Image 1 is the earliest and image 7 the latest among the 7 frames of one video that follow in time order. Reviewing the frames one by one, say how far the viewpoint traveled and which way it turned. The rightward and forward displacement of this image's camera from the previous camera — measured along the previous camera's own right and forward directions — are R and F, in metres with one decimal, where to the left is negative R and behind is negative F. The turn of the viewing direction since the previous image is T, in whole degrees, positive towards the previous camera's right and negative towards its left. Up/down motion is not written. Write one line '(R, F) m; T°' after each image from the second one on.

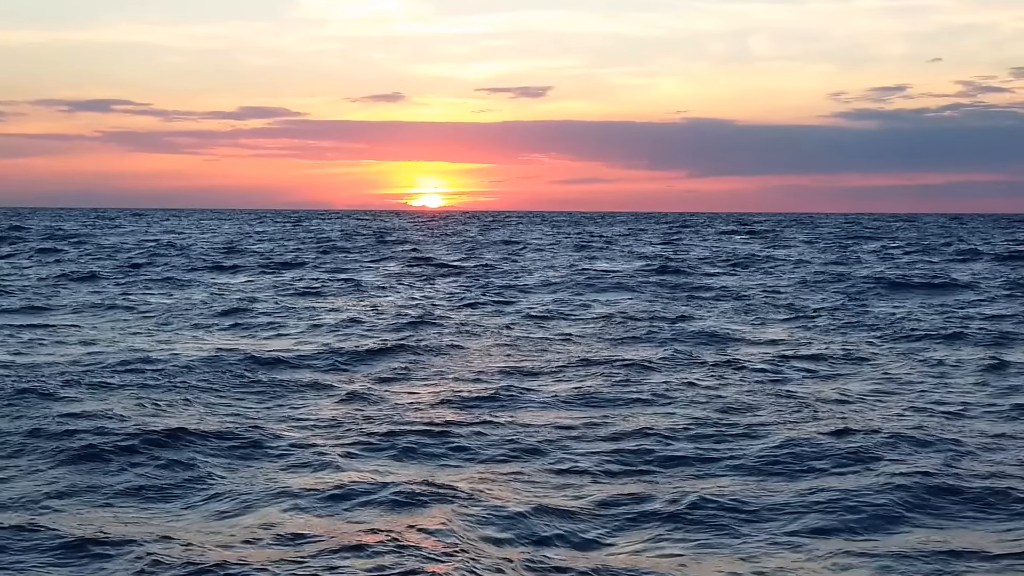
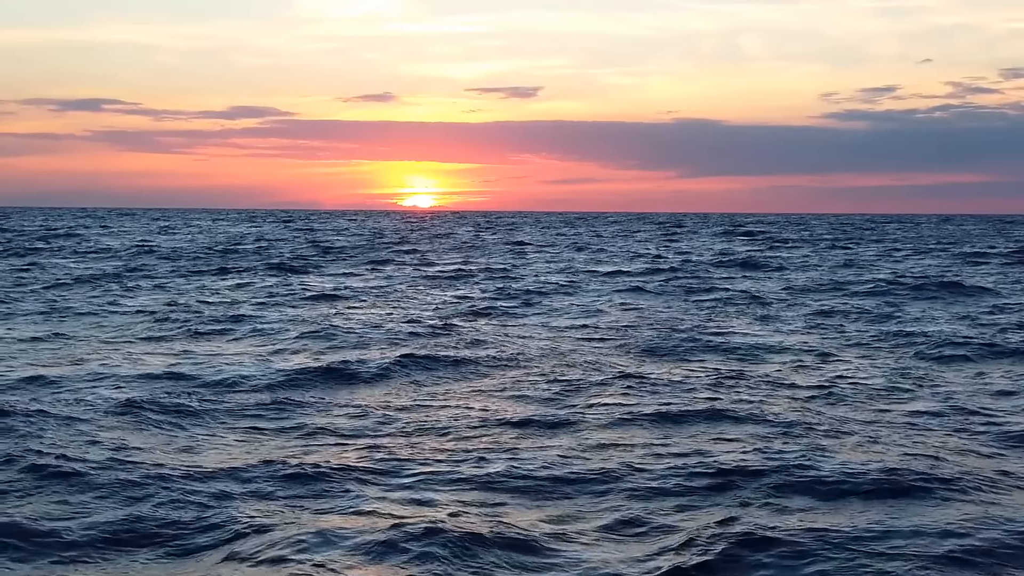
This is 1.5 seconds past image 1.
(-0.5, +0.6) m; +1°
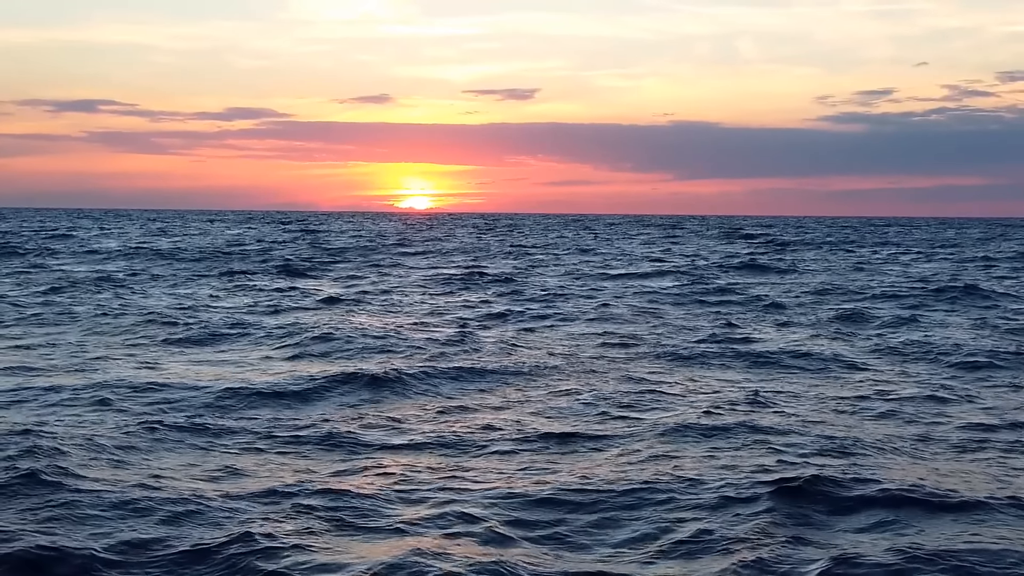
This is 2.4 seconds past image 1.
(-0.4, +0.3) m; 0°
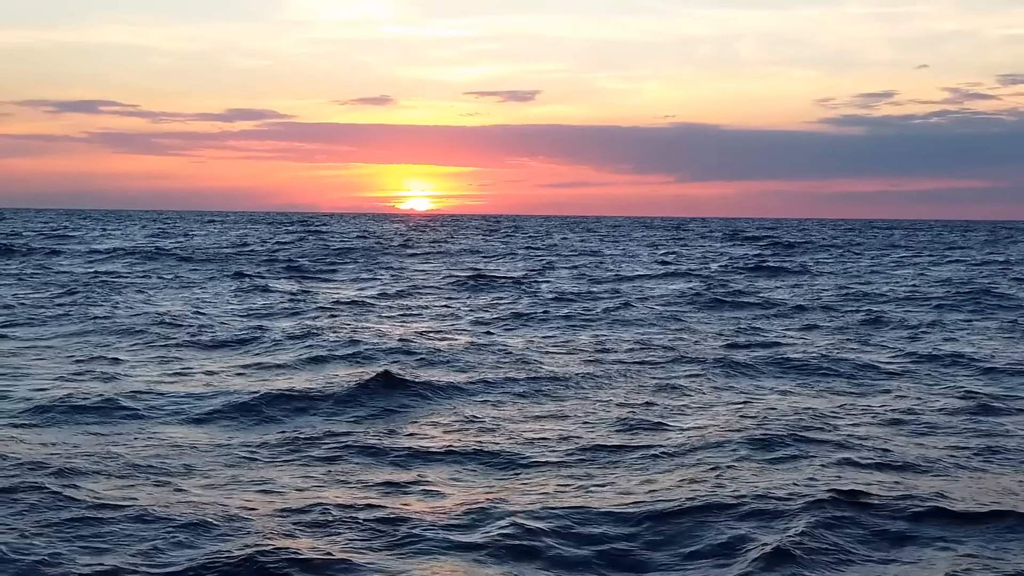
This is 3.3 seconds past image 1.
(-0.5, +0.5) m; 0°
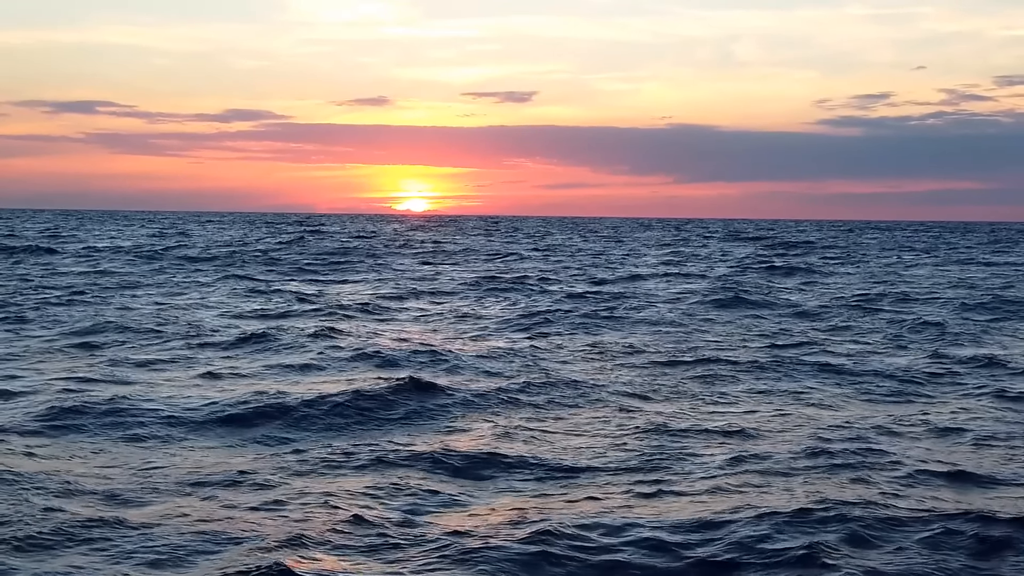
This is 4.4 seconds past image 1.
(-0.5, +0.6) m; 0°
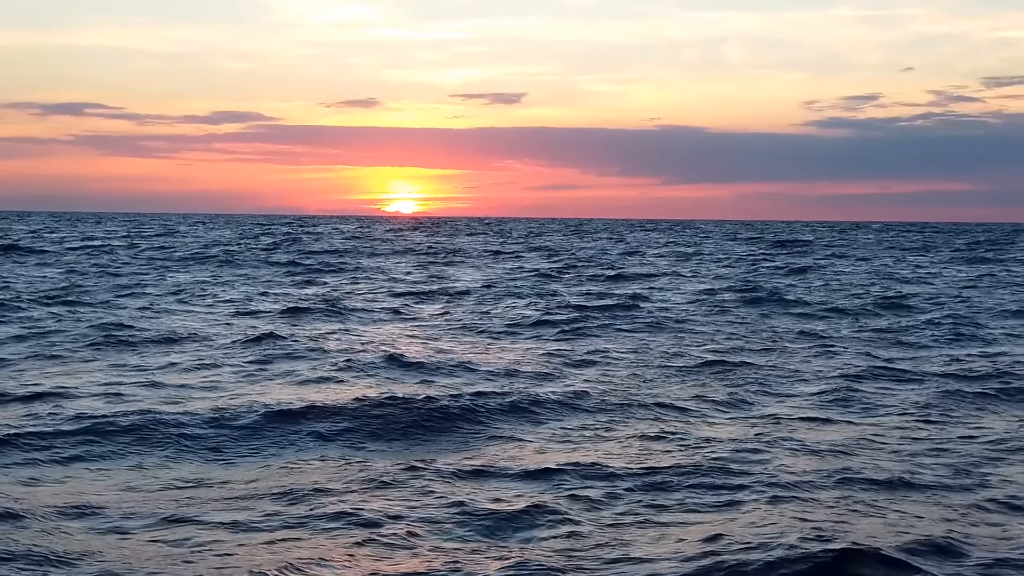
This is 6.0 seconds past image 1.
(-0.8, +0.8) m; +1°
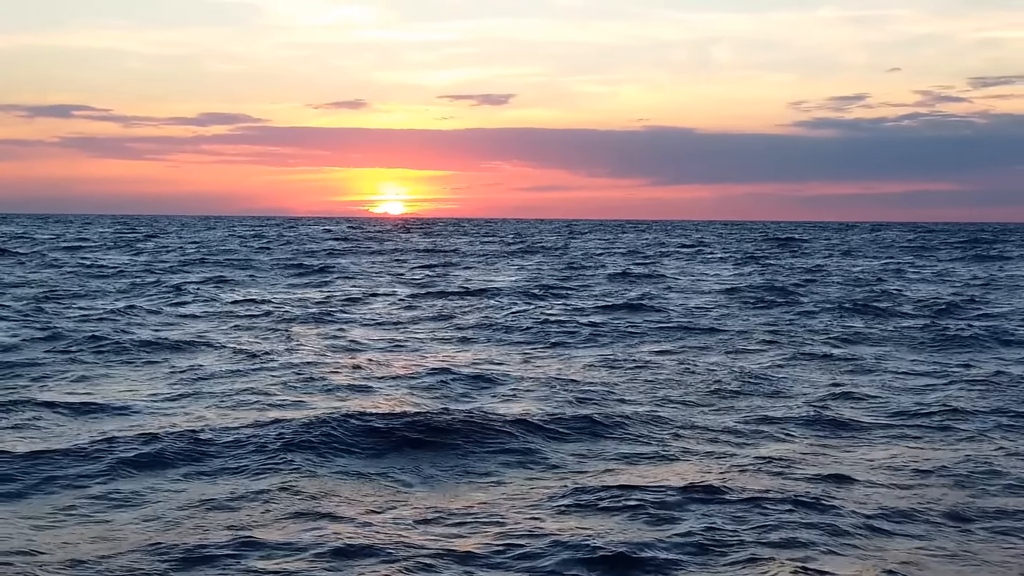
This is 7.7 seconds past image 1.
(-0.8, +0.8) m; +1°
